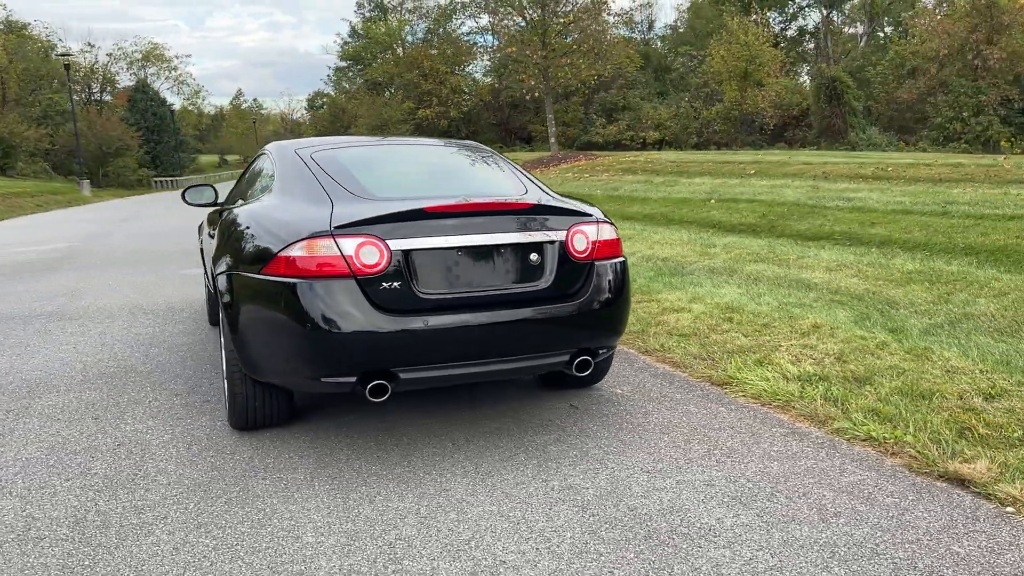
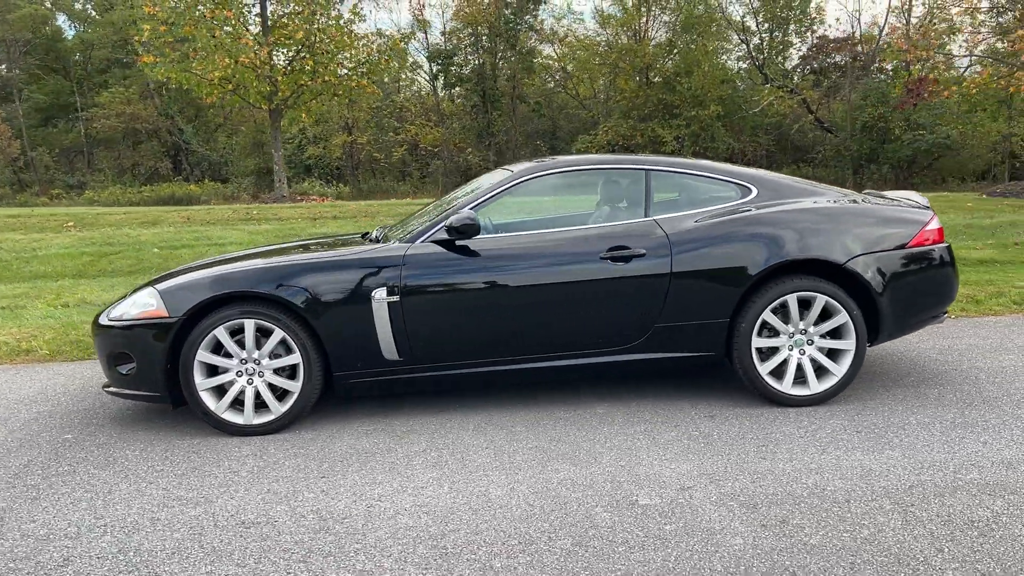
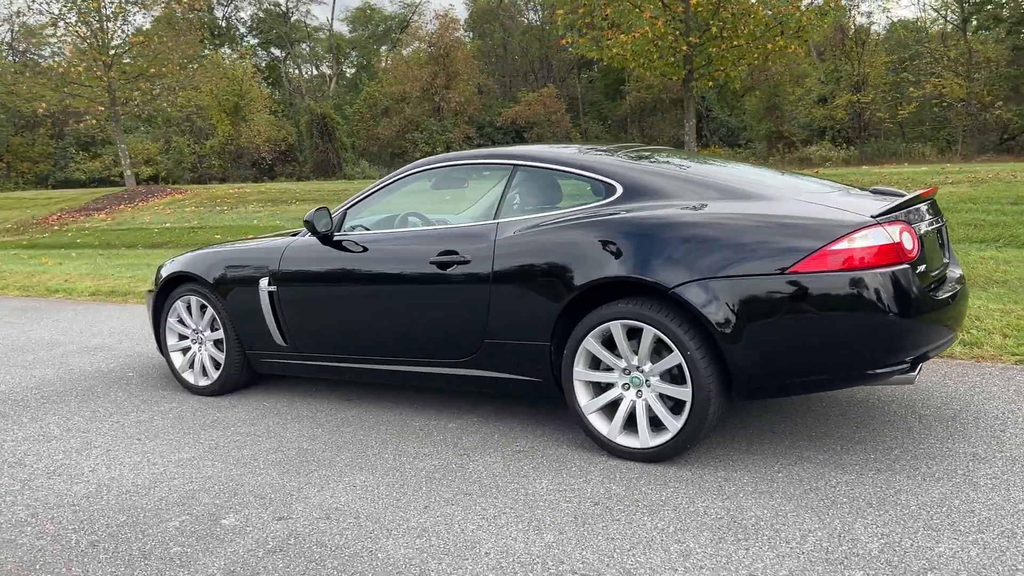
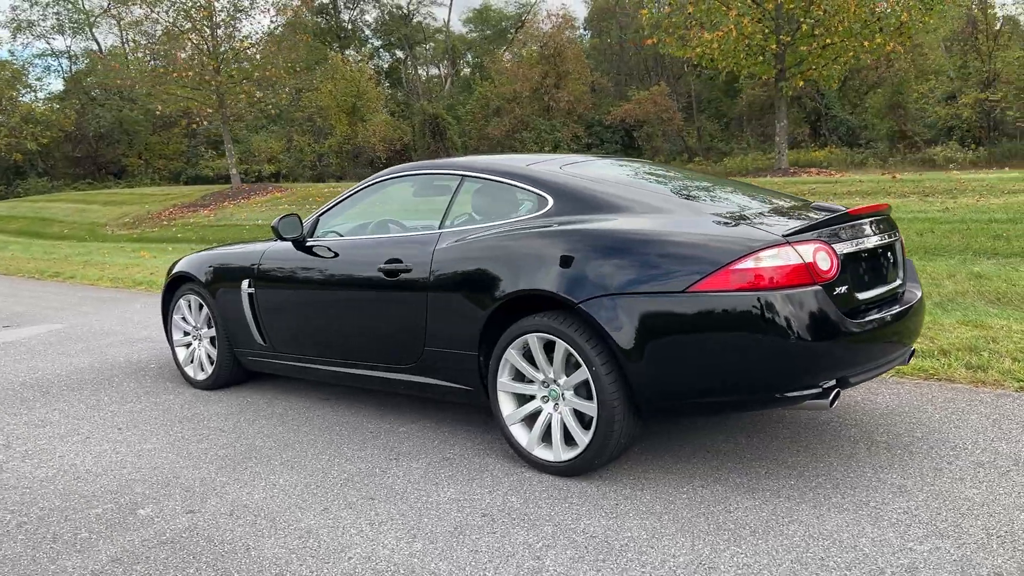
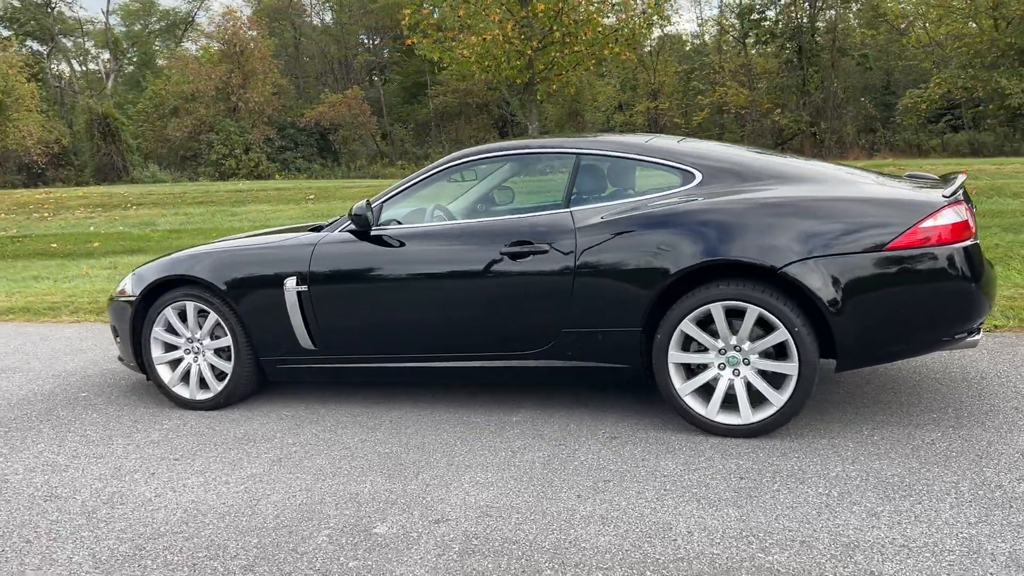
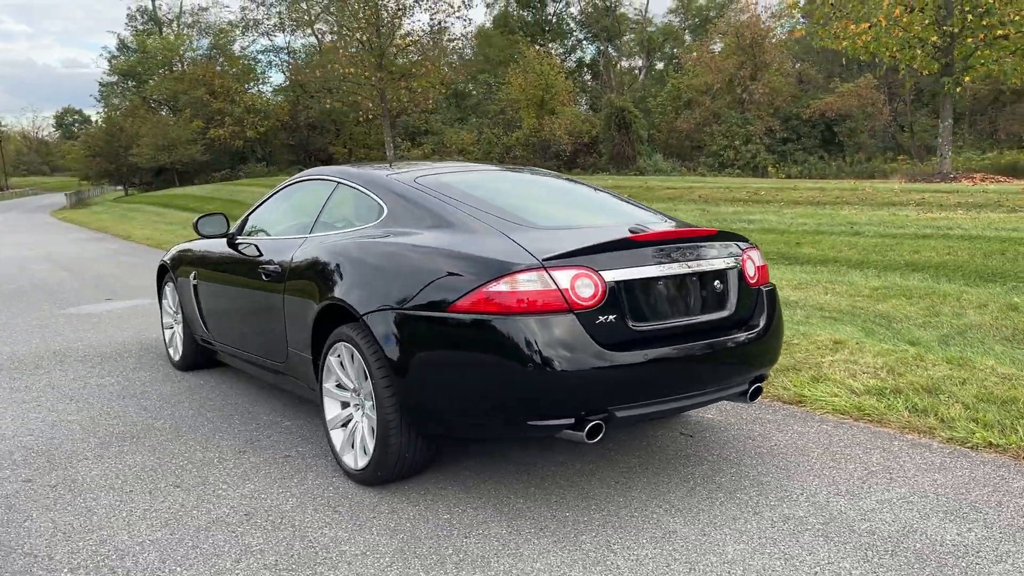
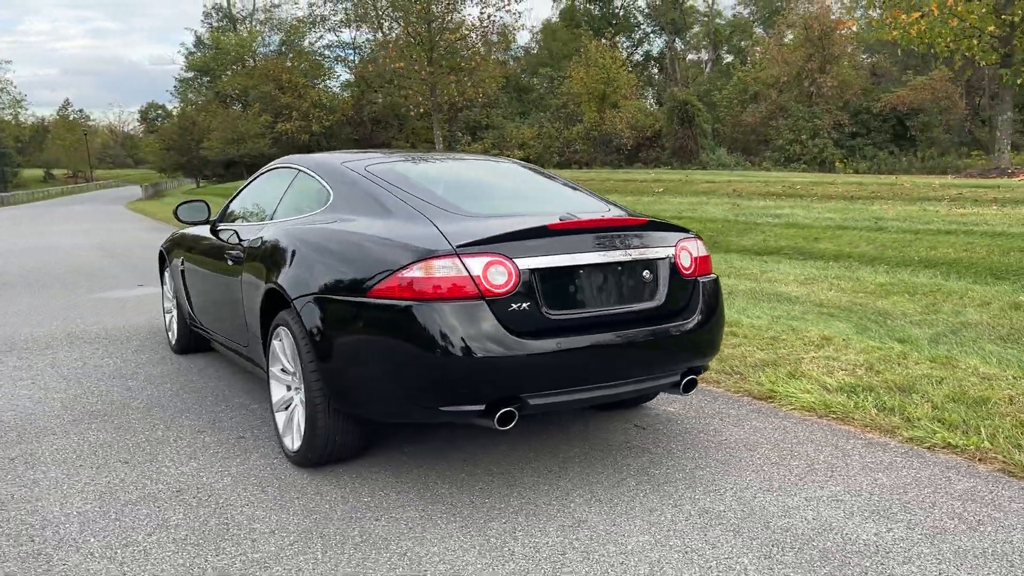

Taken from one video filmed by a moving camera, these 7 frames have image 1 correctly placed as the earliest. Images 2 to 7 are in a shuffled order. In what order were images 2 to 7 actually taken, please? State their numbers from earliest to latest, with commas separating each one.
7, 6, 4, 3, 5, 2
